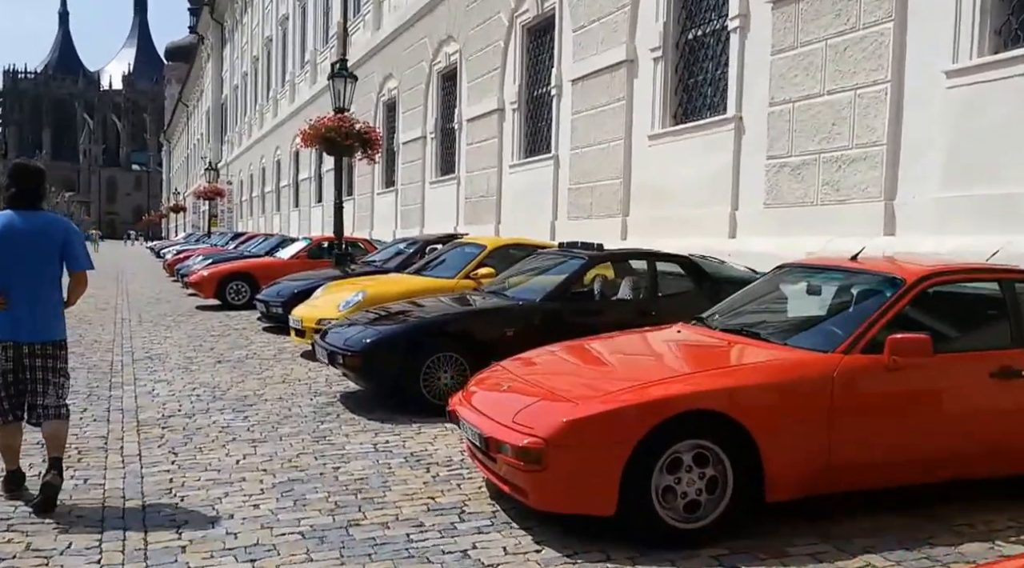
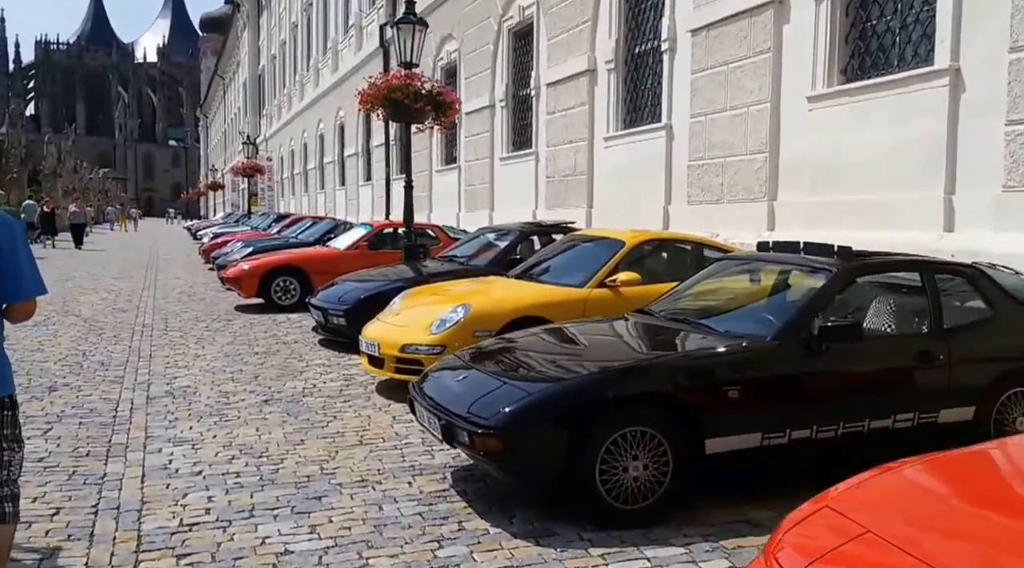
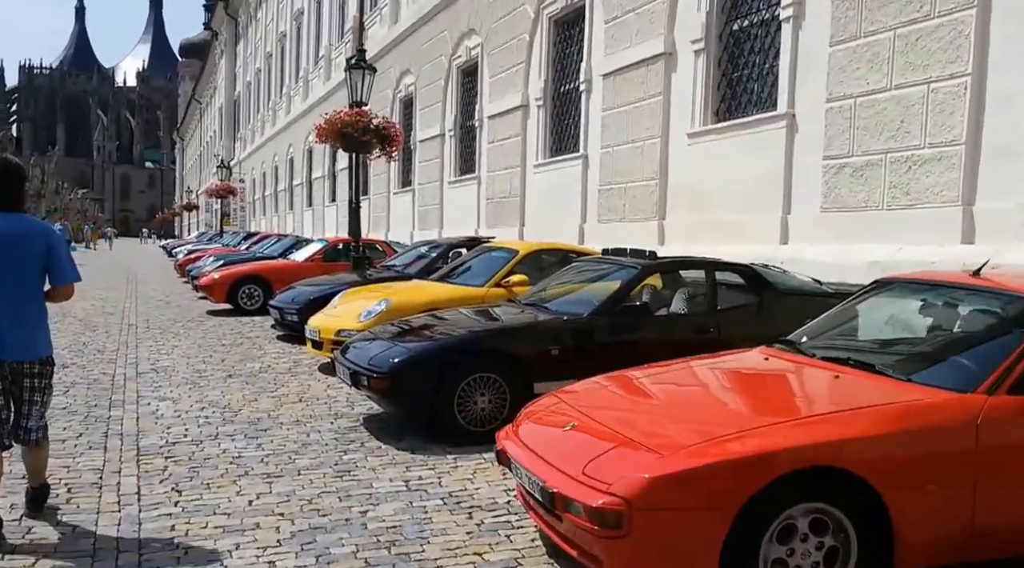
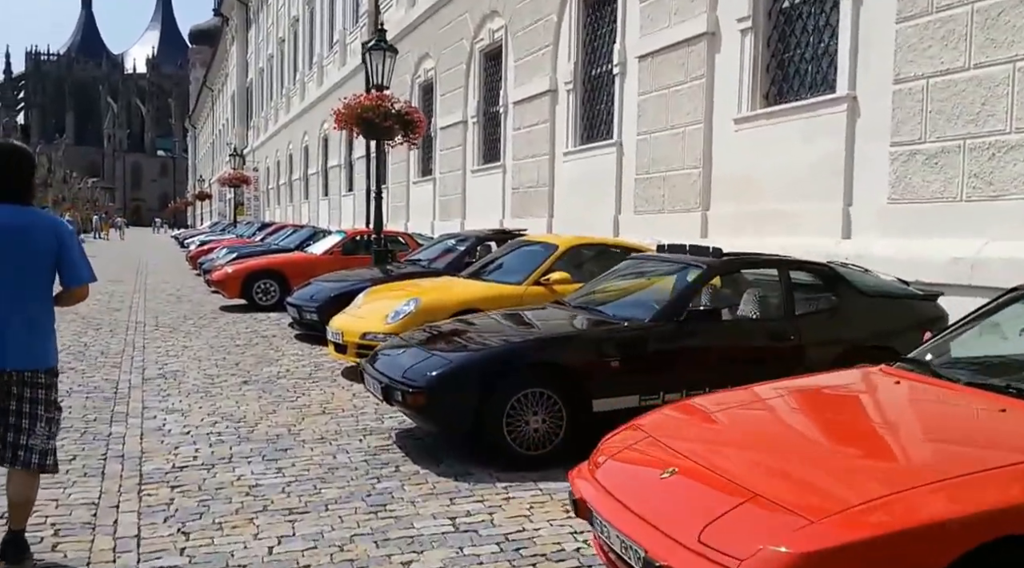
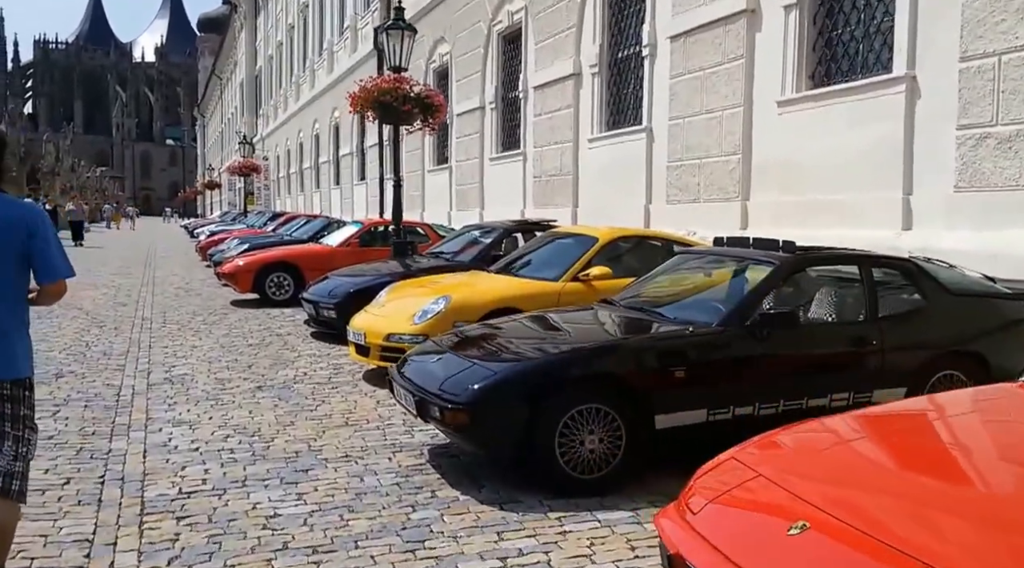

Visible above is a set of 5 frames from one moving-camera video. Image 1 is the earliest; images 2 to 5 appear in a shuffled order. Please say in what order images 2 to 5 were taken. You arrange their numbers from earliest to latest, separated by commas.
3, 4, 5, 2
